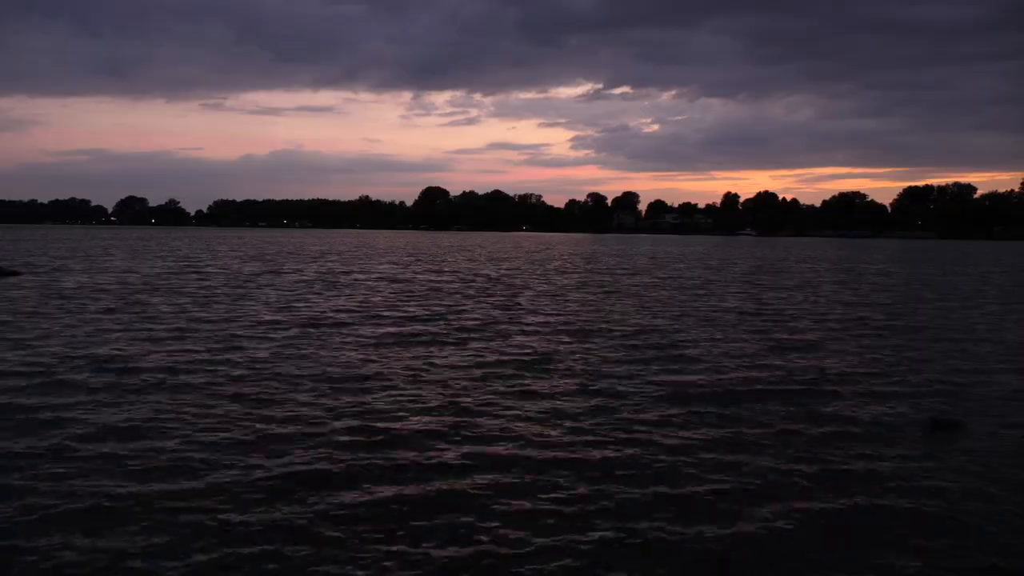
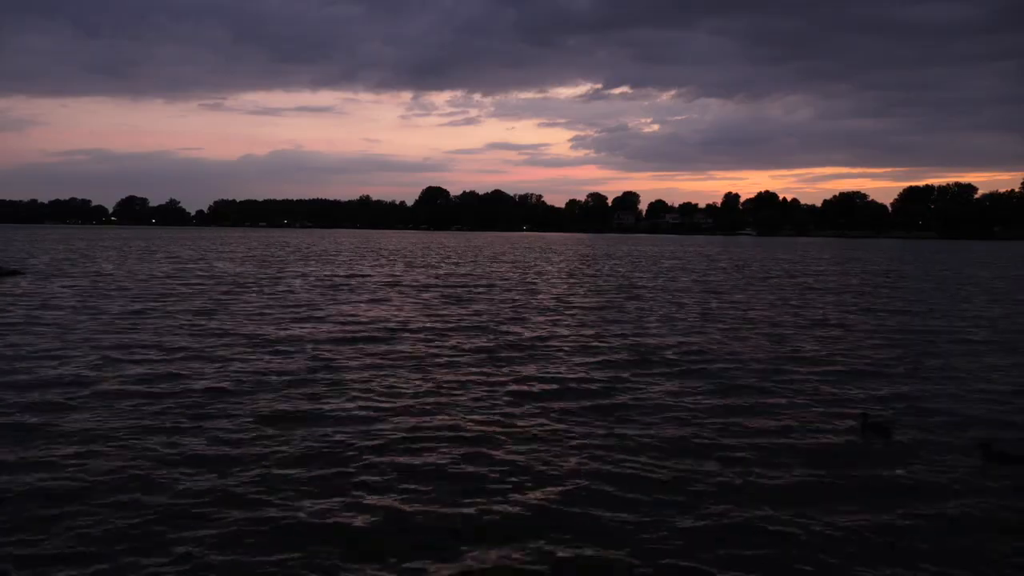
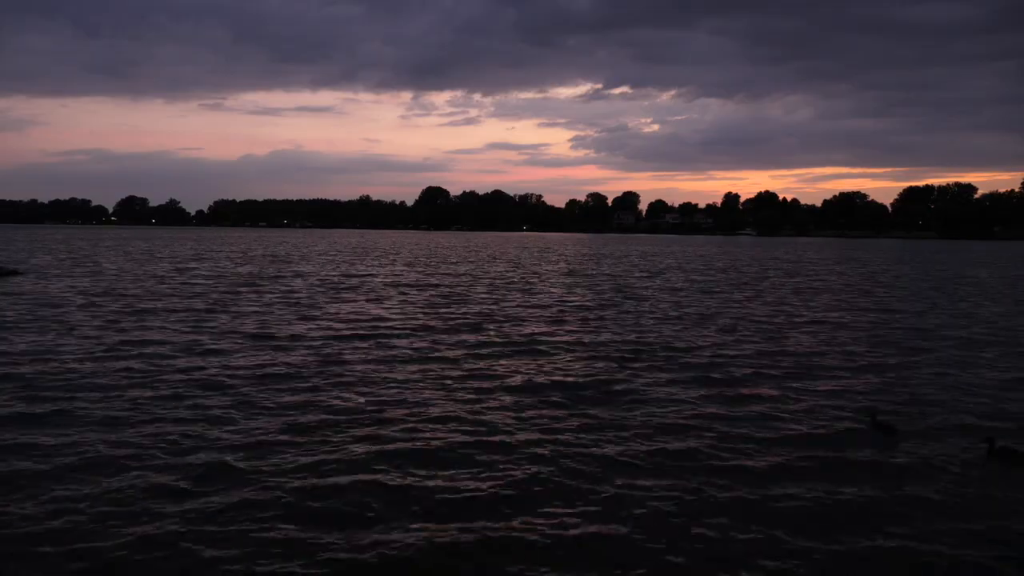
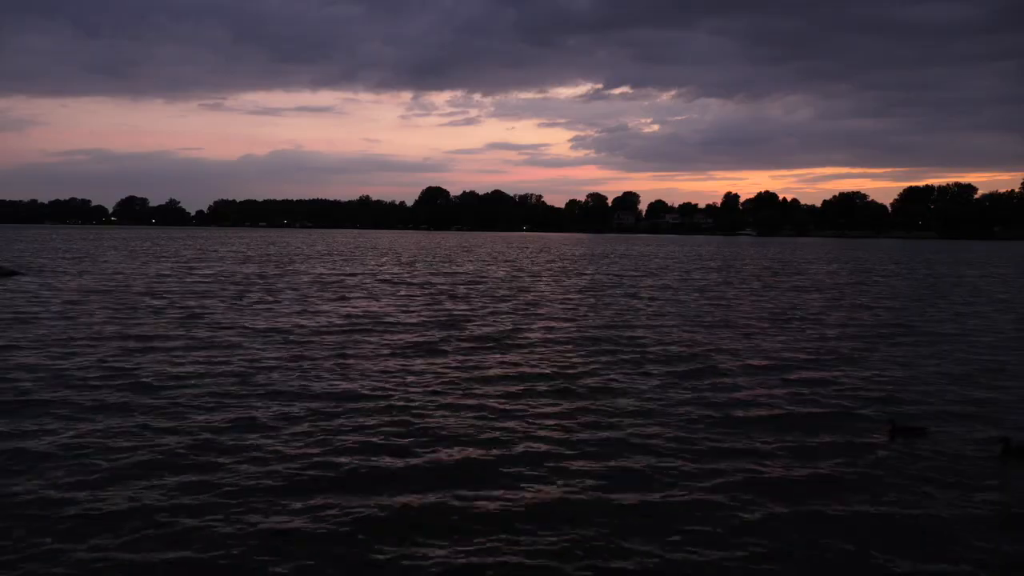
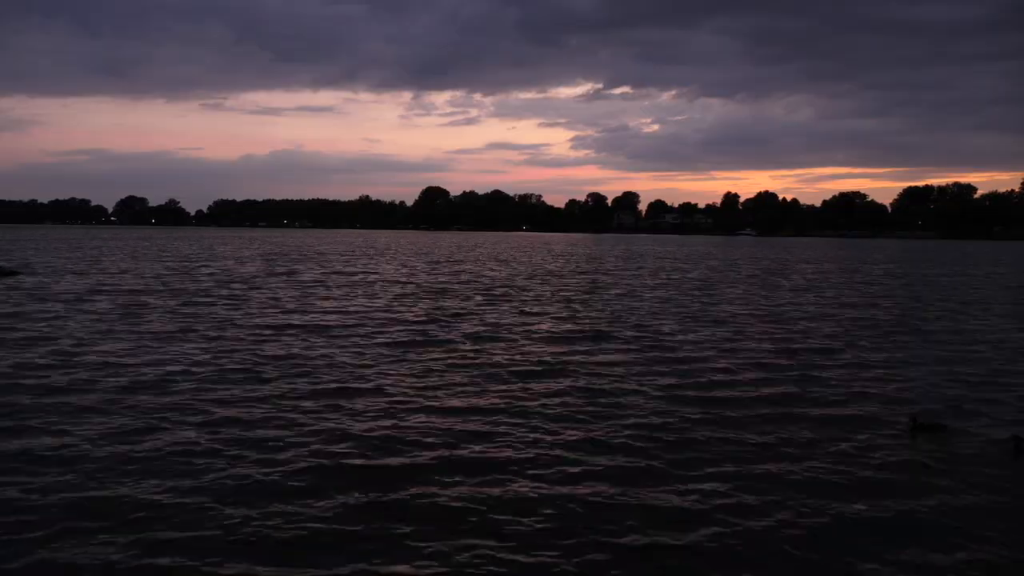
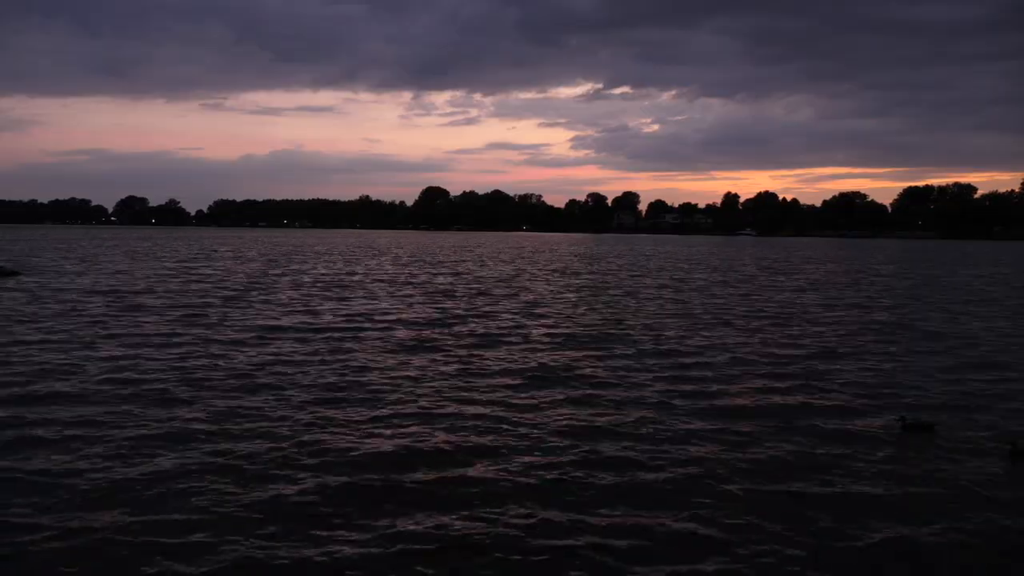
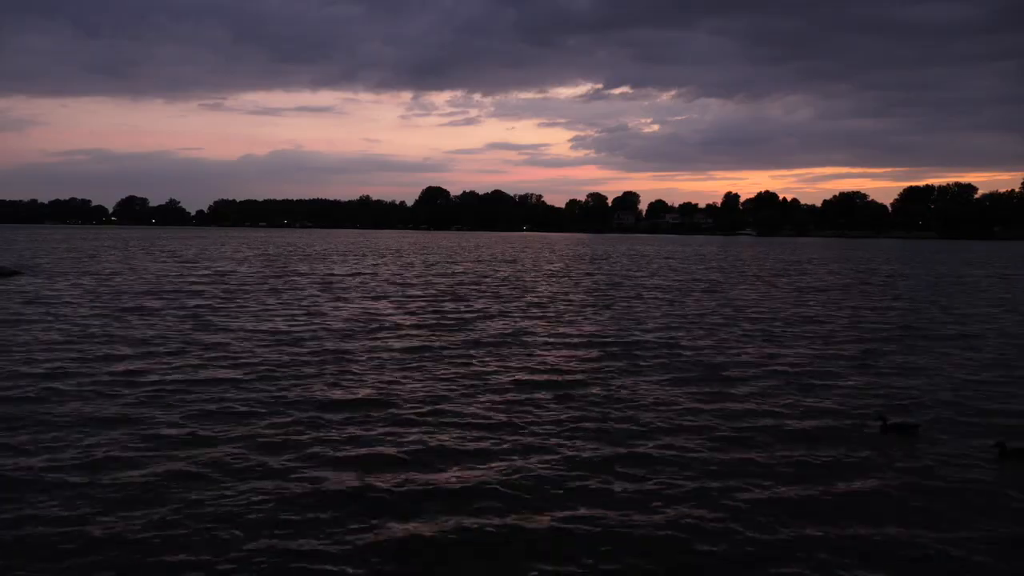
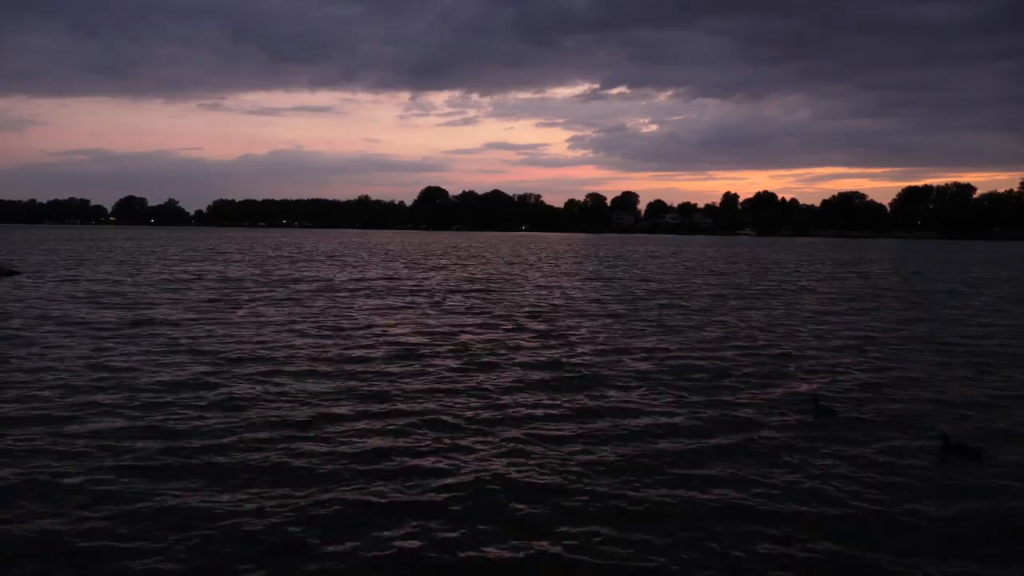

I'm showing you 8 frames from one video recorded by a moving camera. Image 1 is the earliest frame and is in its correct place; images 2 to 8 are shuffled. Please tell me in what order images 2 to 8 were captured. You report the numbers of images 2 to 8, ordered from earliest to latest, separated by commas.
5, 6, 4, 7, 3, 2, 8
